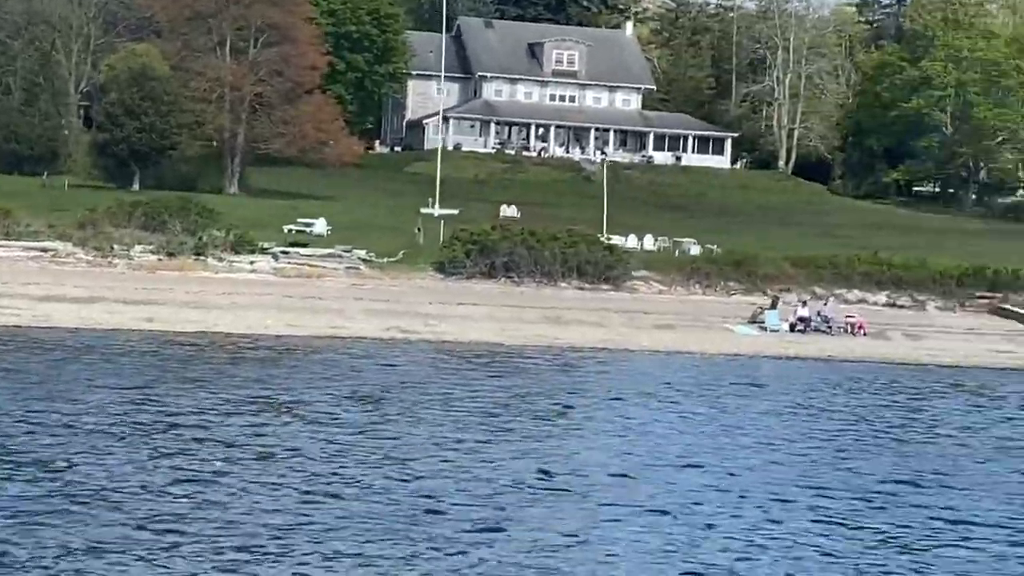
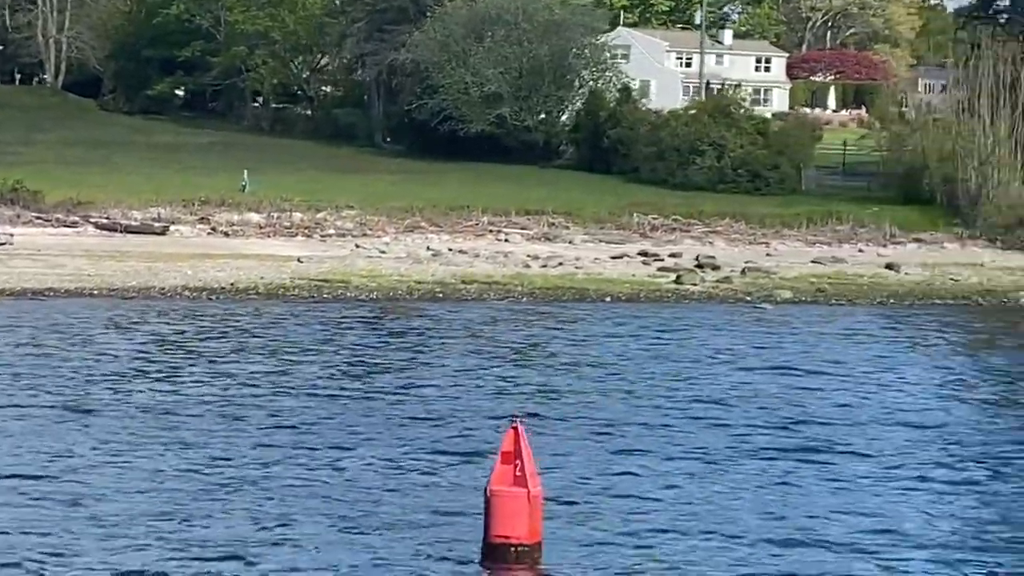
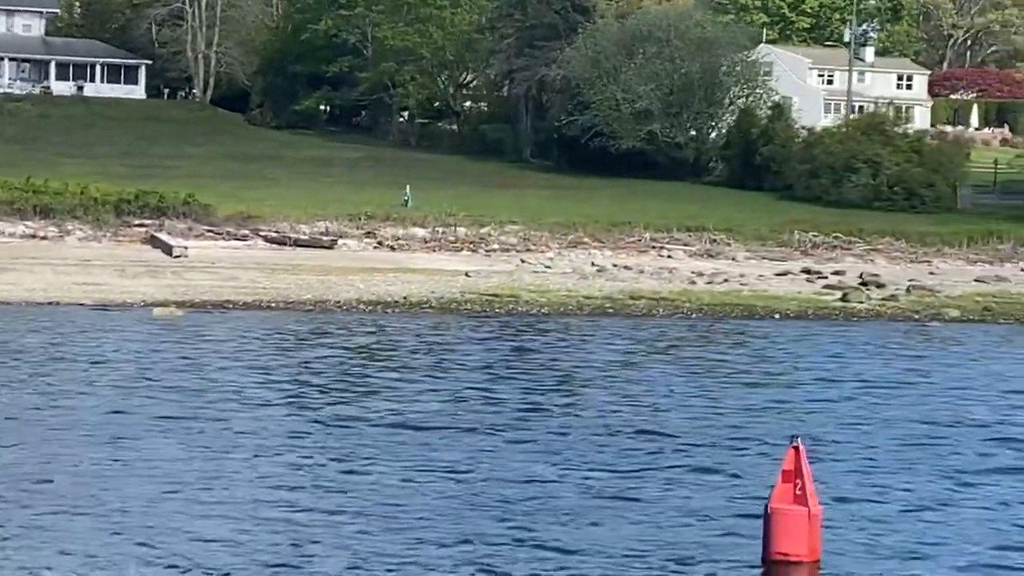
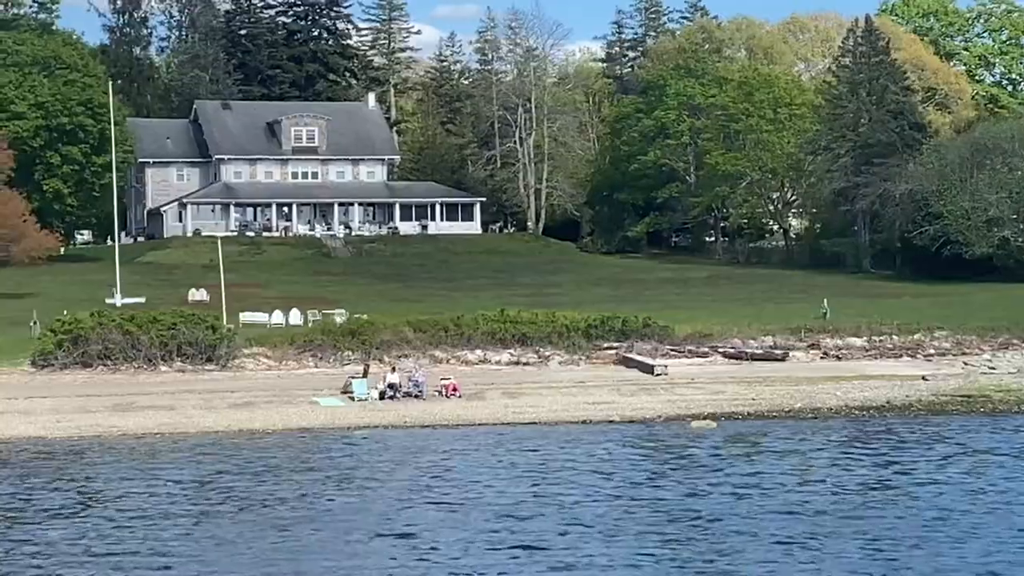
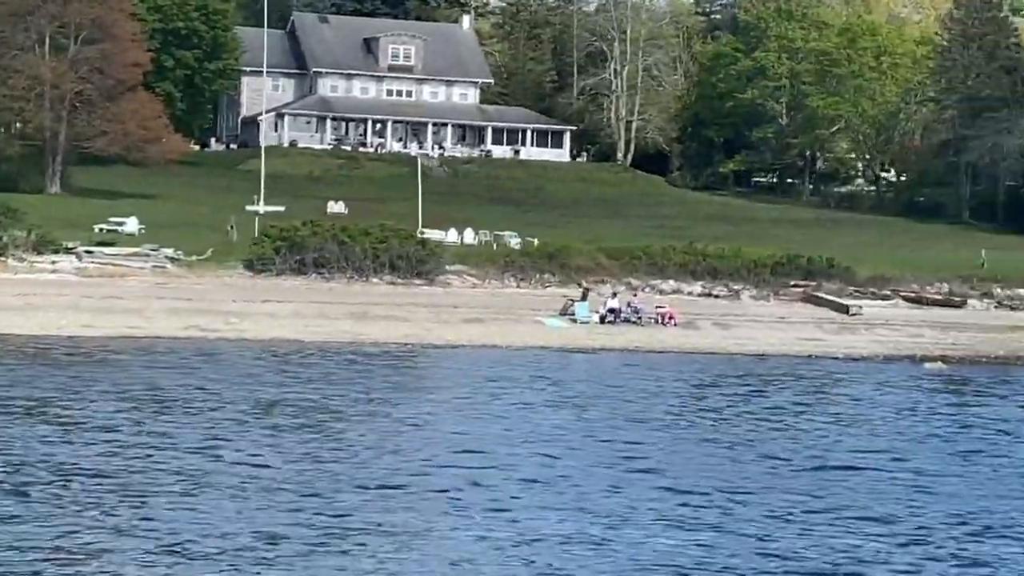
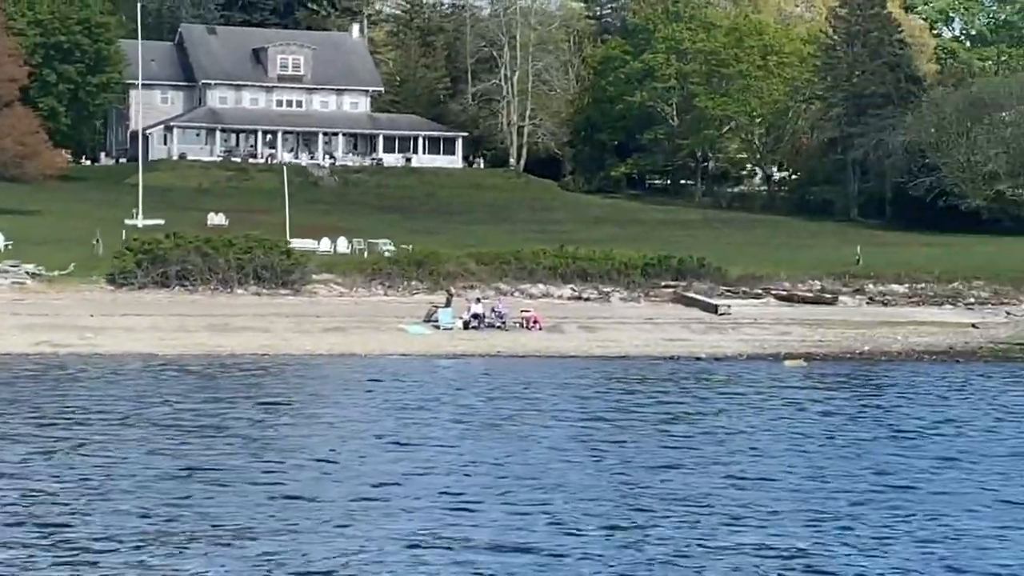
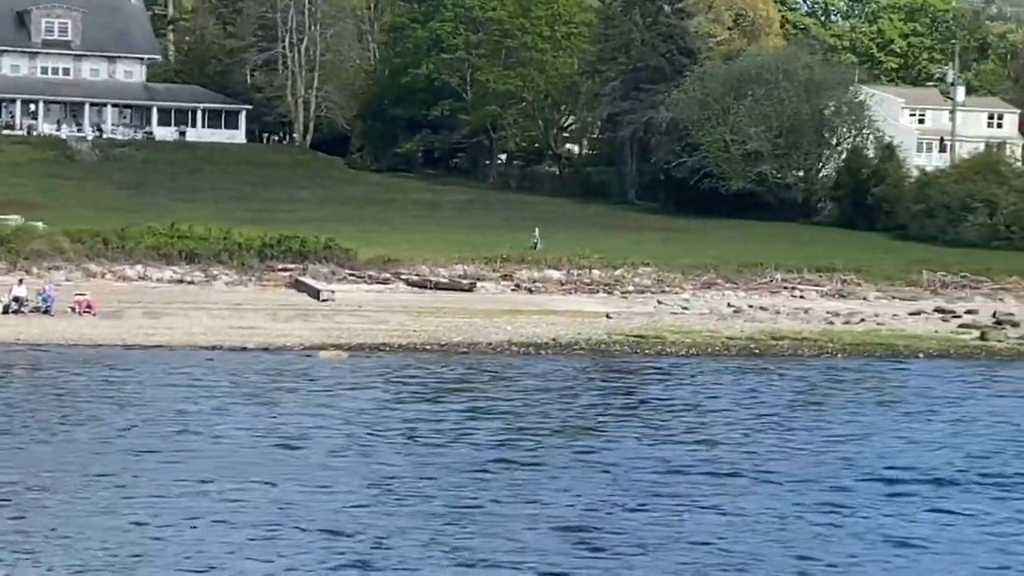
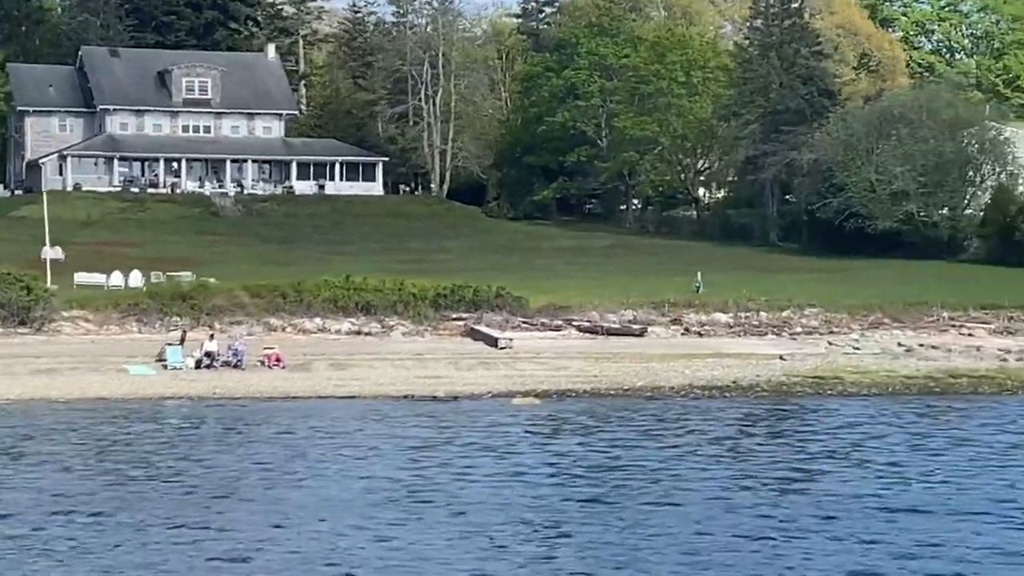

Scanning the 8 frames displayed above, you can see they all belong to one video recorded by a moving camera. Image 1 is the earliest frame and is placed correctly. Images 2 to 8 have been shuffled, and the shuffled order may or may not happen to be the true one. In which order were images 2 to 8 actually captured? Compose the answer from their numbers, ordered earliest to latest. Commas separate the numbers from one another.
5, 6, 4, 8, 7, 3, 2
